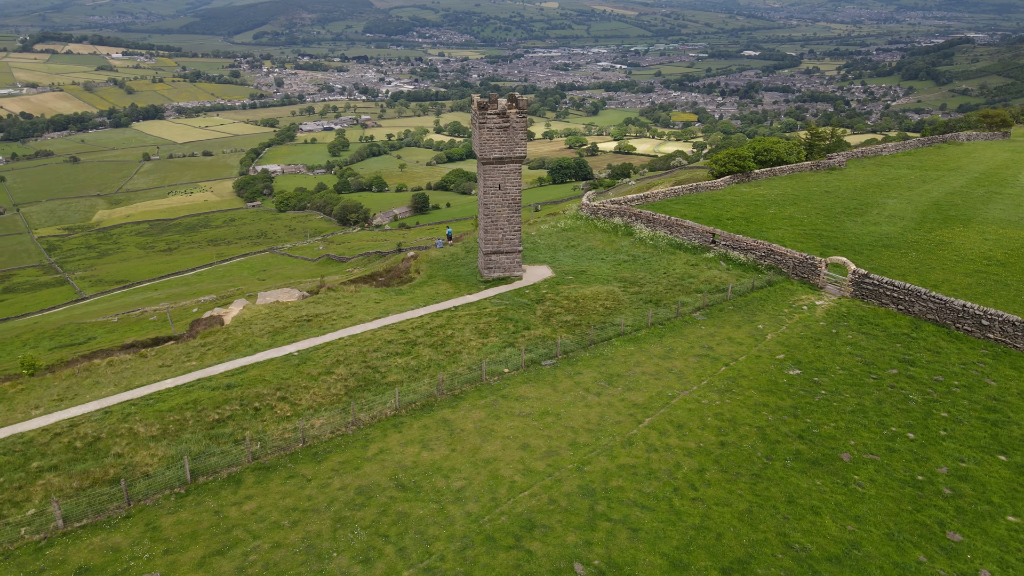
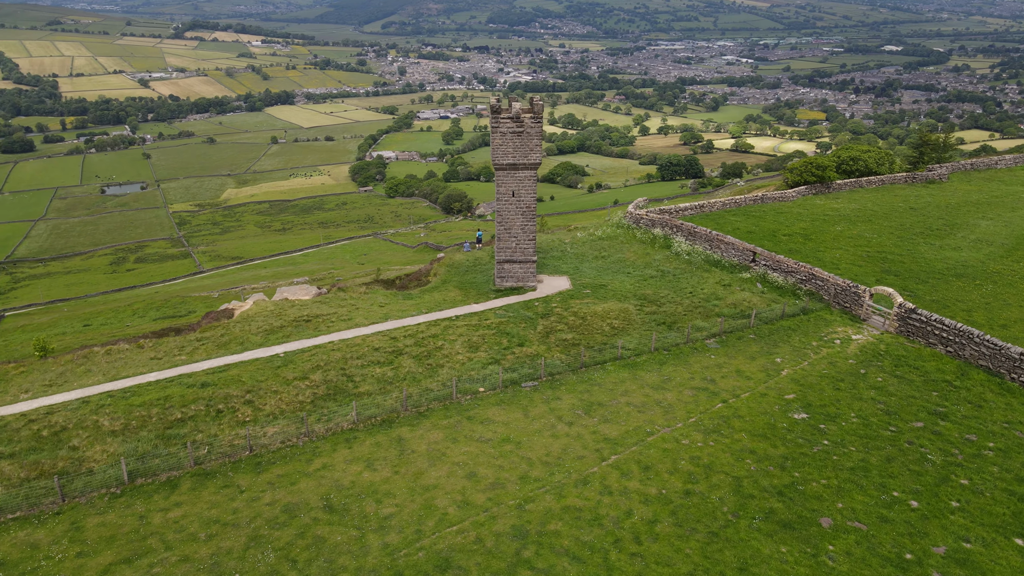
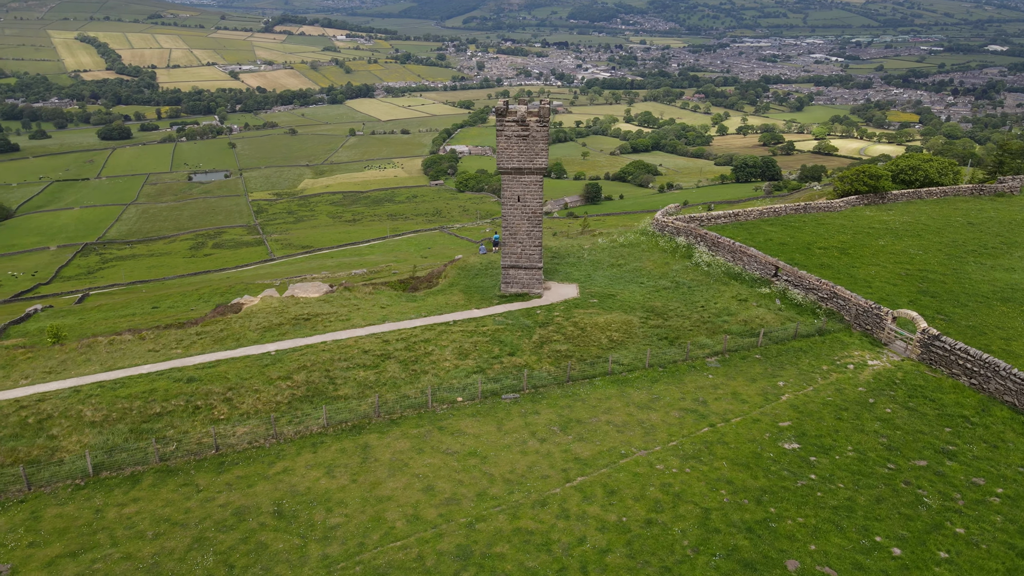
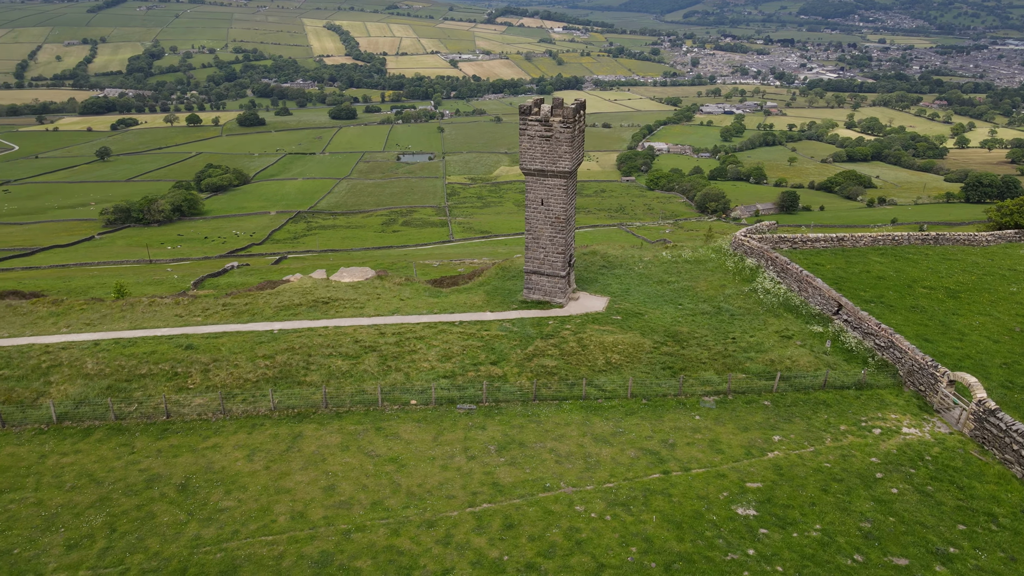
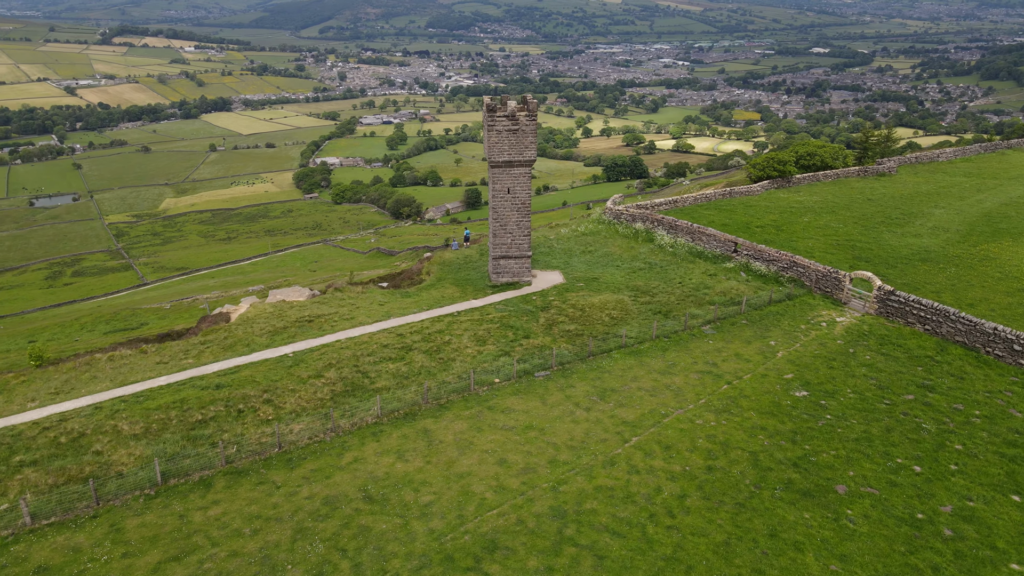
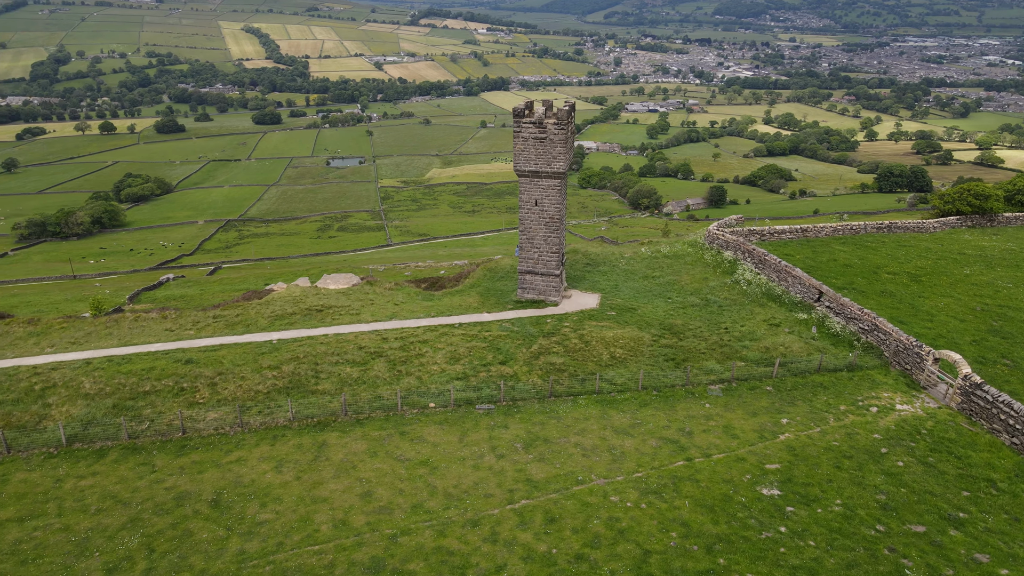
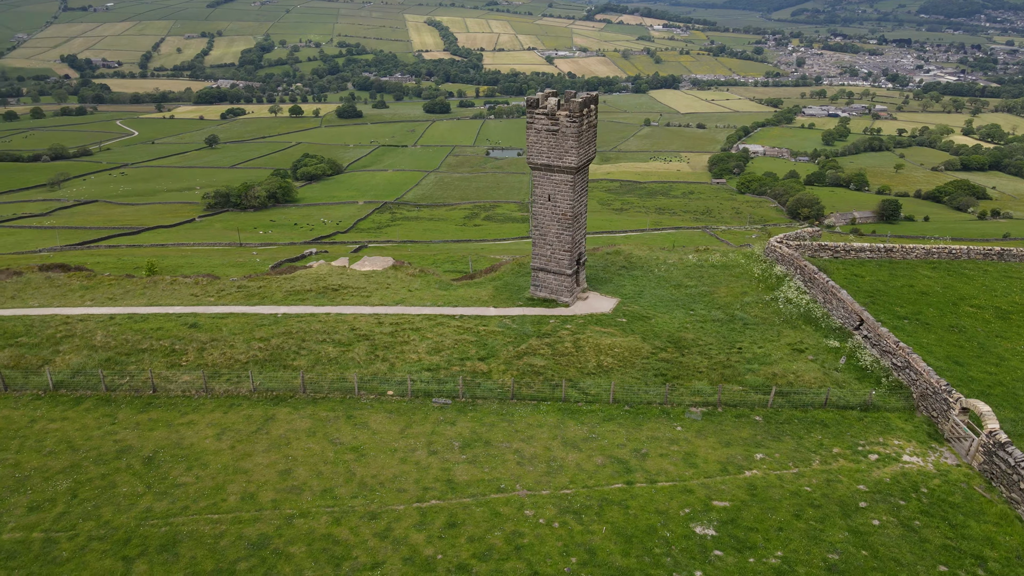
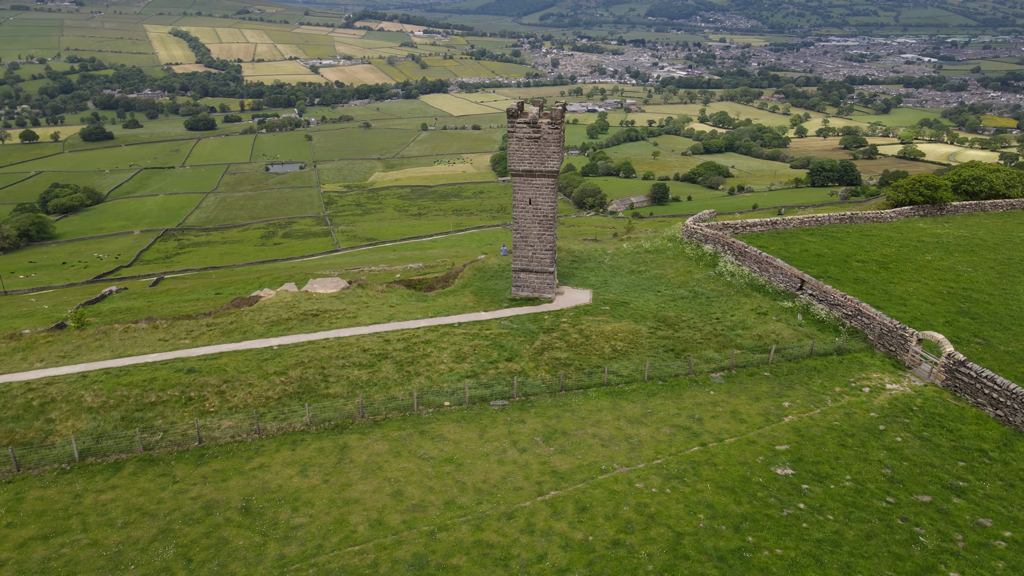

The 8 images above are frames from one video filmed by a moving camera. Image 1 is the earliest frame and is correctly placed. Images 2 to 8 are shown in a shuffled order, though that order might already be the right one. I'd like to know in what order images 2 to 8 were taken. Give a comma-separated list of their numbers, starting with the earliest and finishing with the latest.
5, 2, 3, 8, 6, 4, 7
